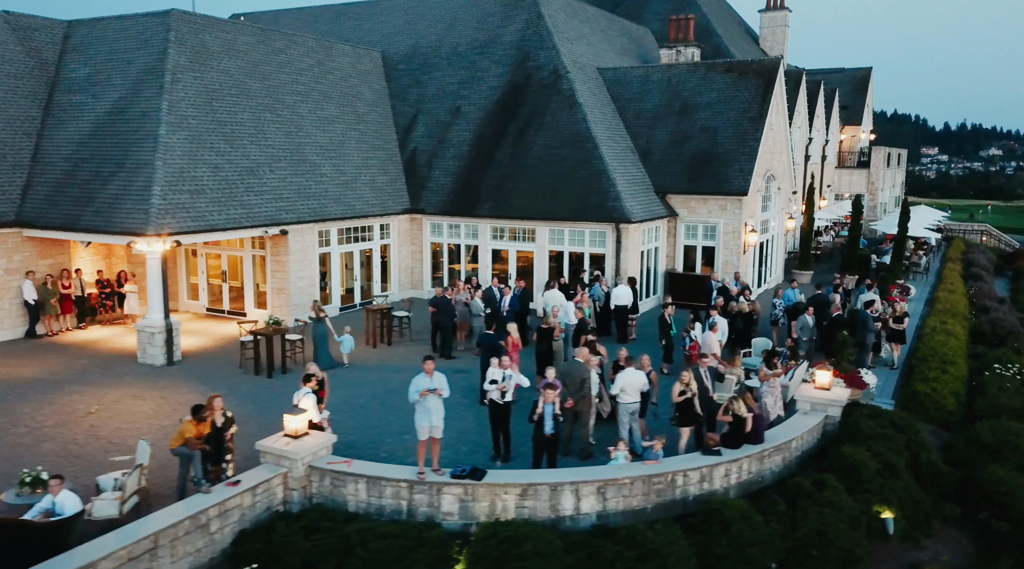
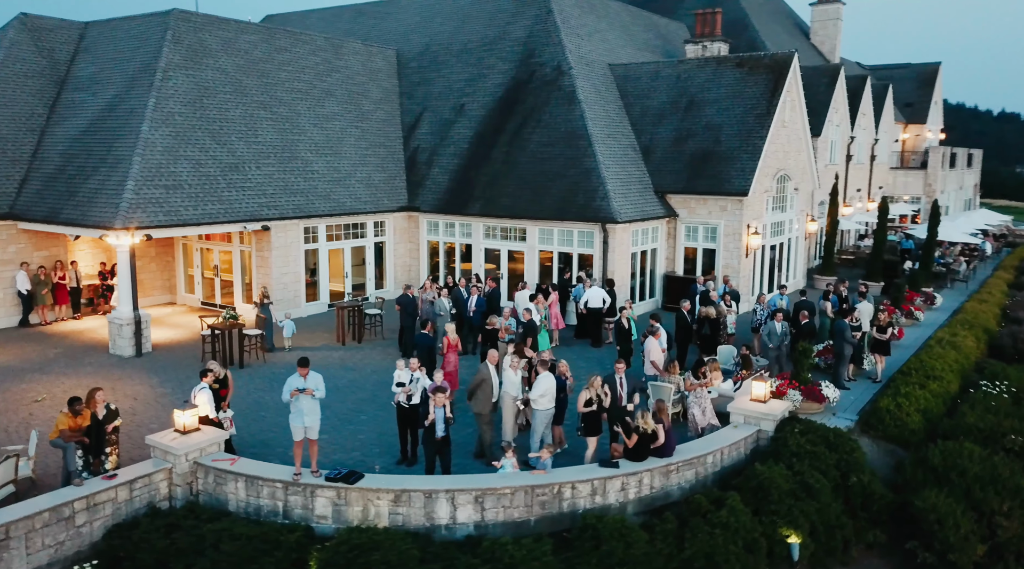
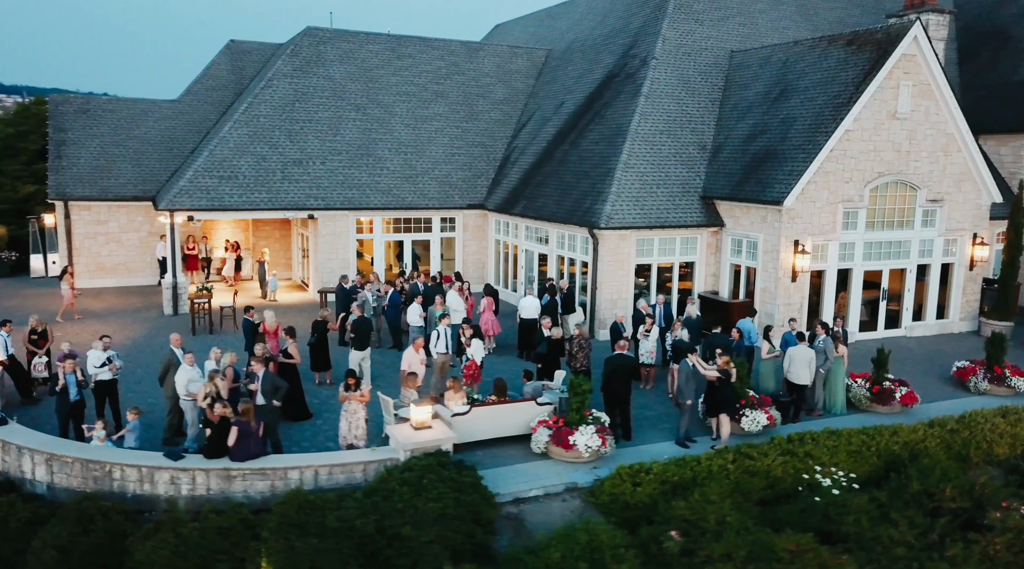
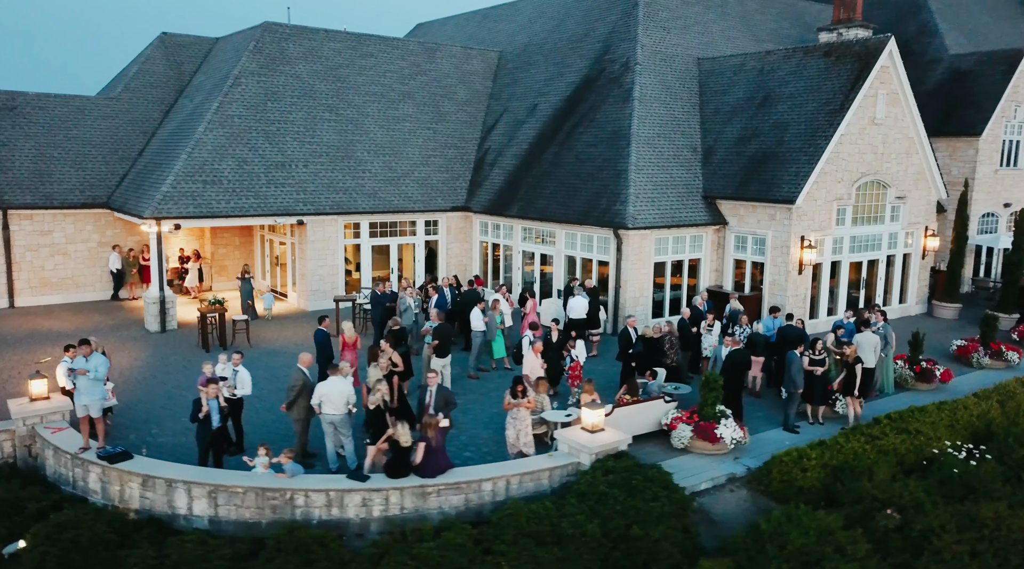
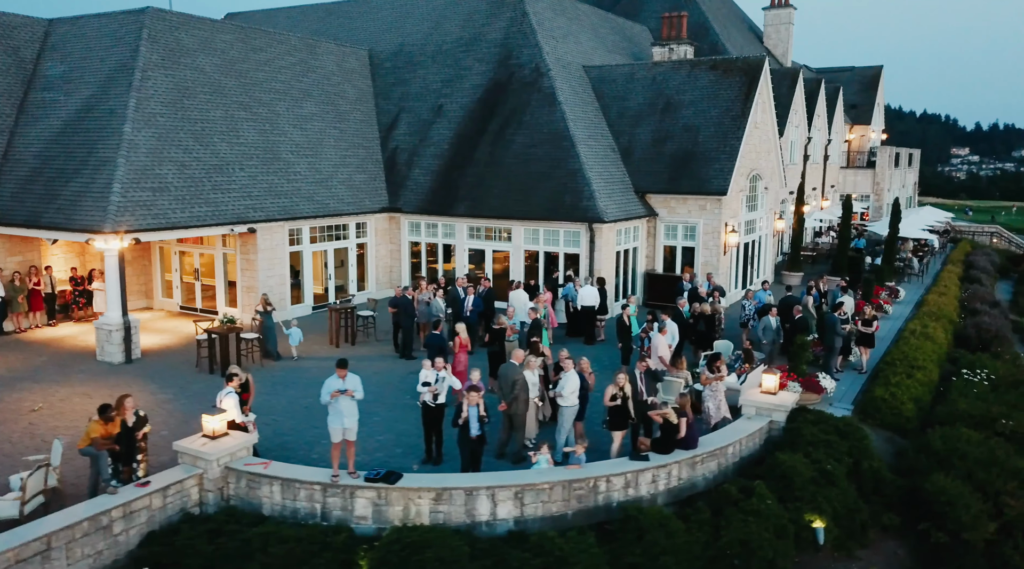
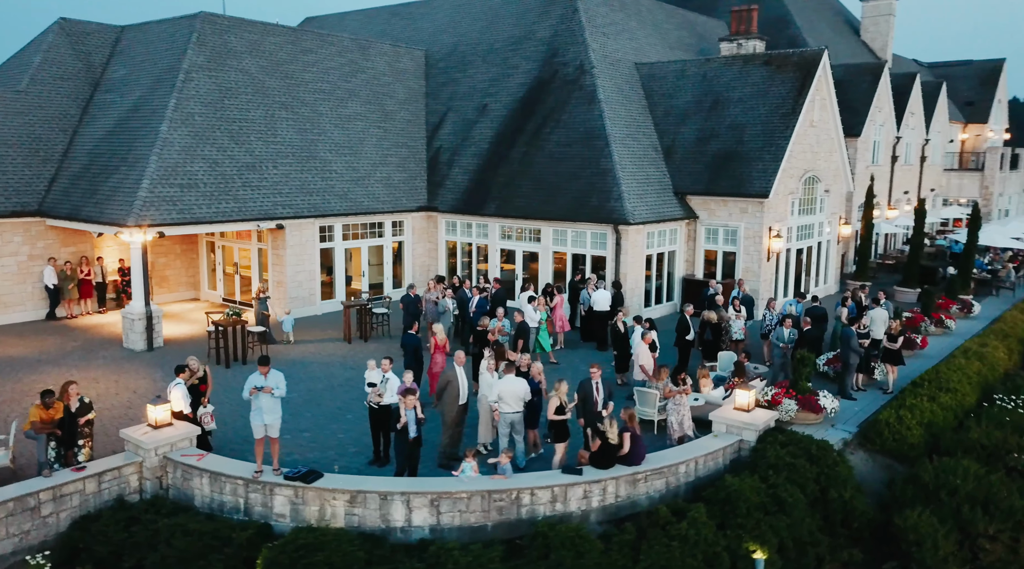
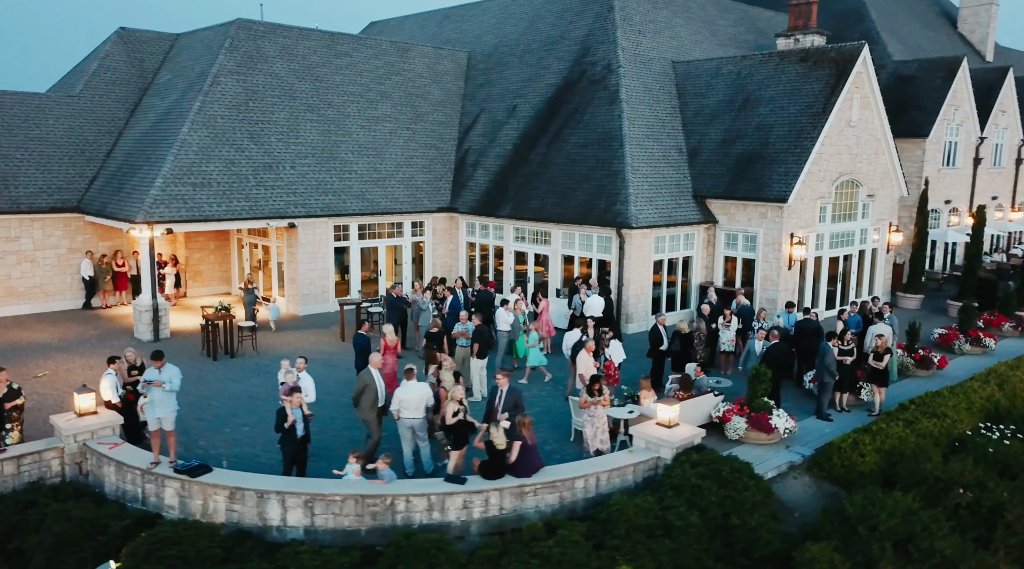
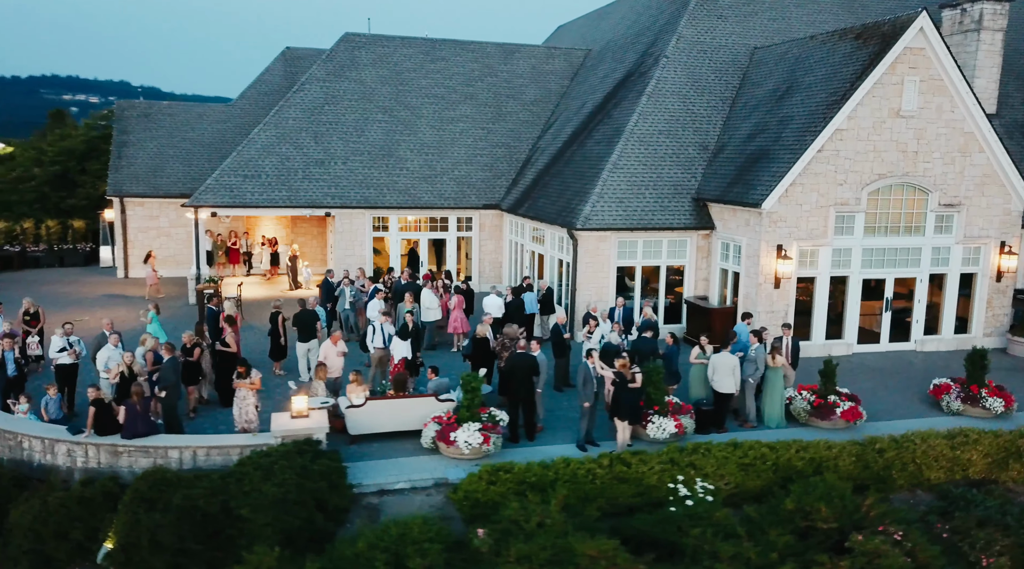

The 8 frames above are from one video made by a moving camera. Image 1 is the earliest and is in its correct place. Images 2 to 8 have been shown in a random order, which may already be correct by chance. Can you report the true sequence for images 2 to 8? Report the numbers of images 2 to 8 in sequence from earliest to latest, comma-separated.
5, 2, 6, 7, 4, 3, 8
